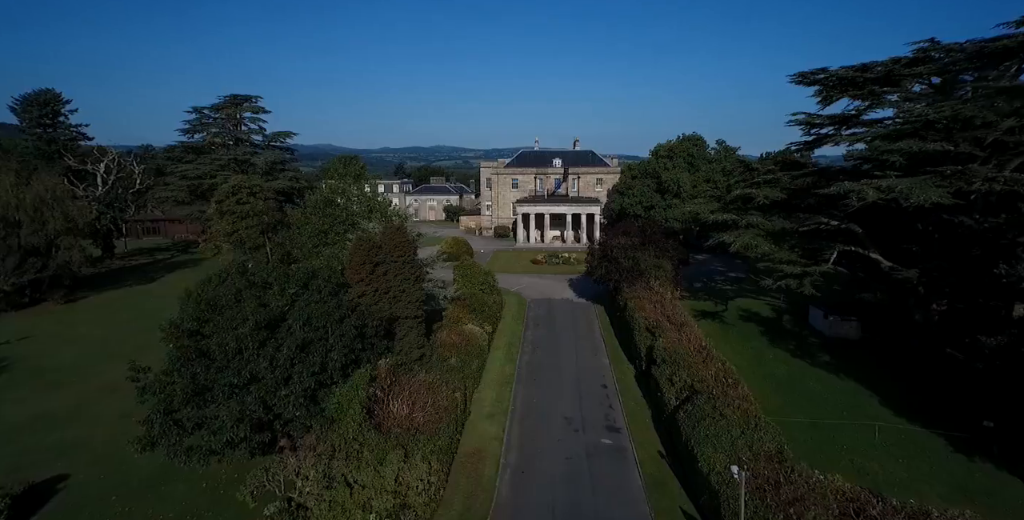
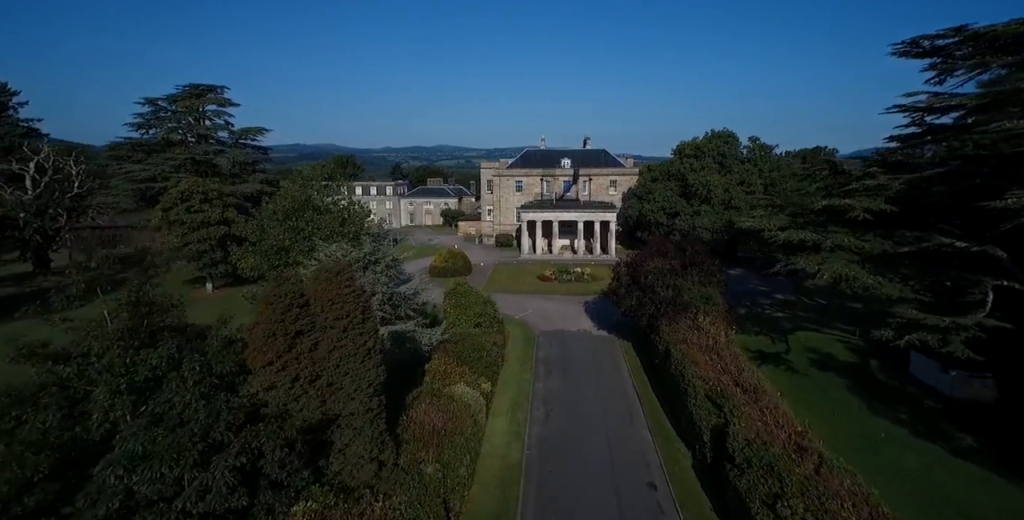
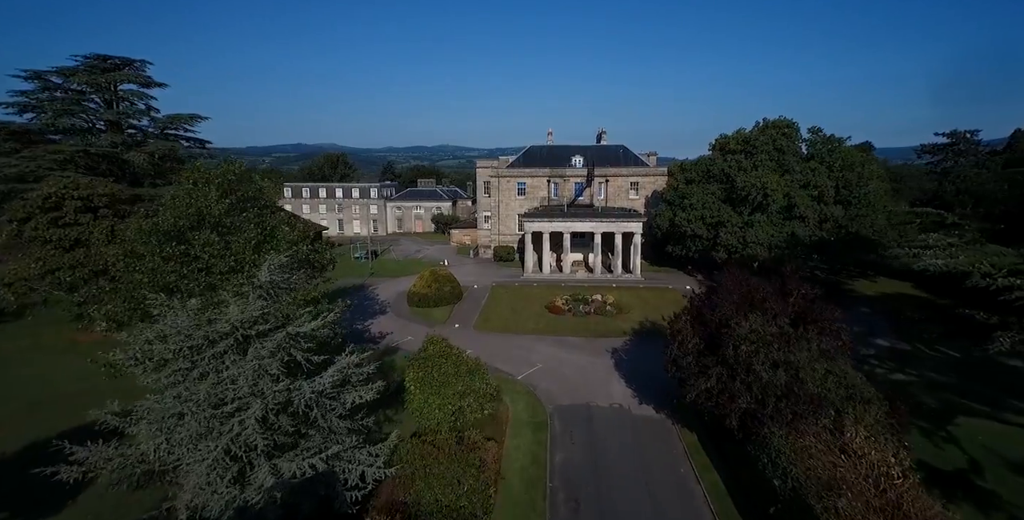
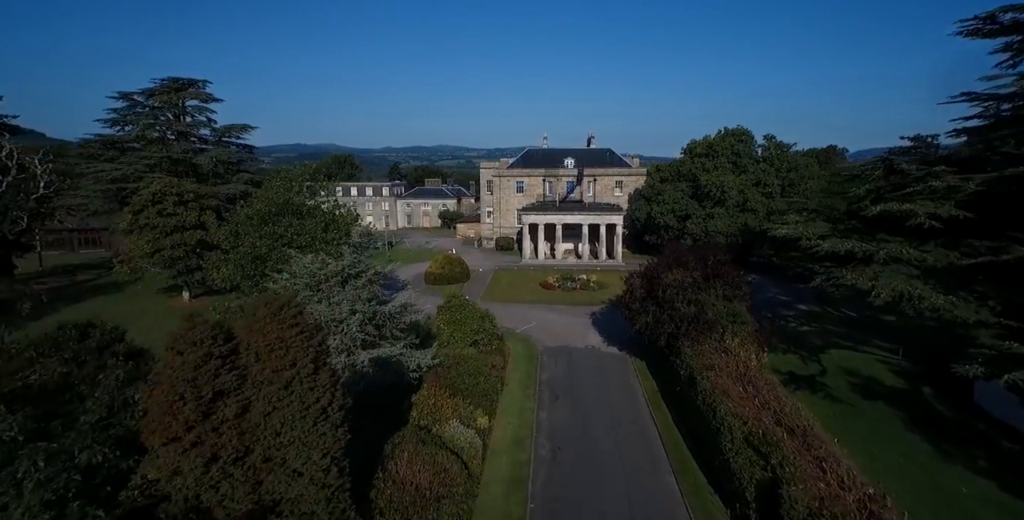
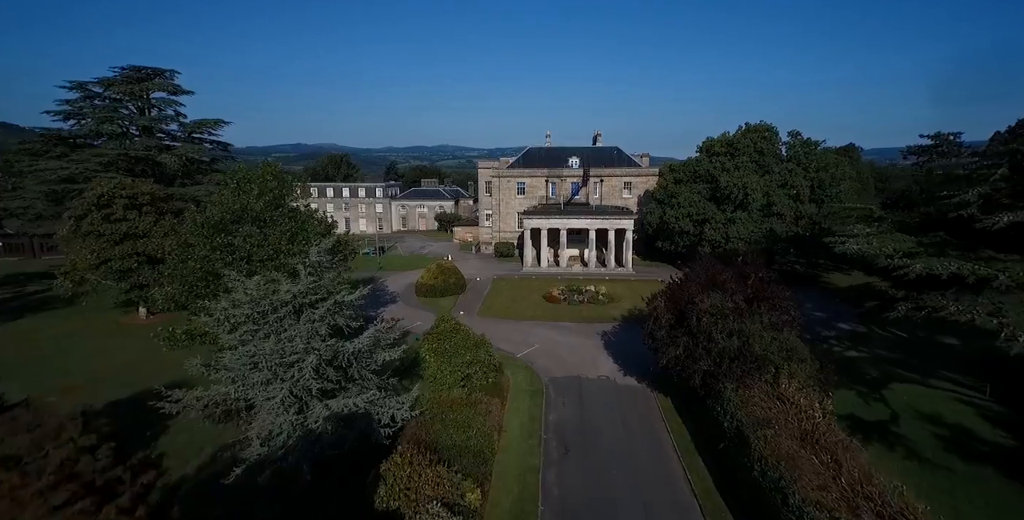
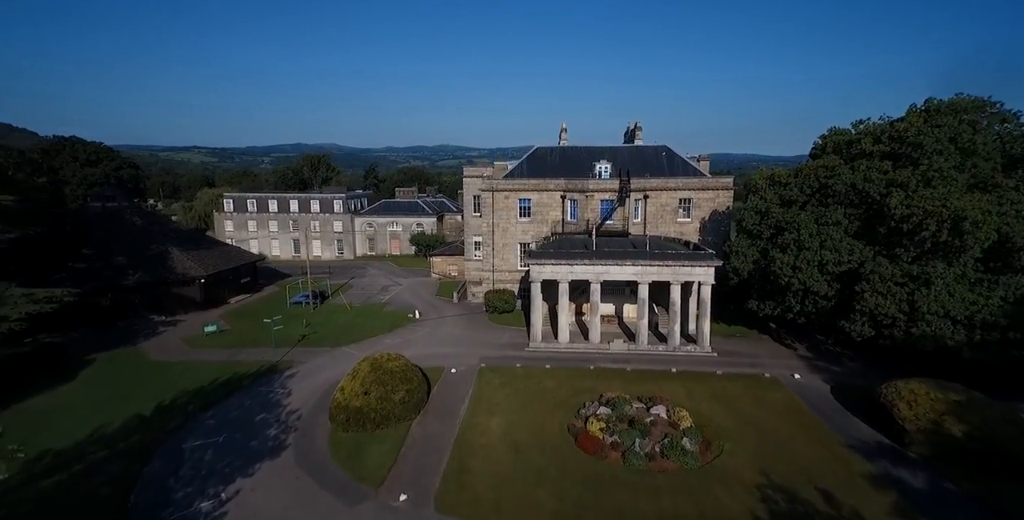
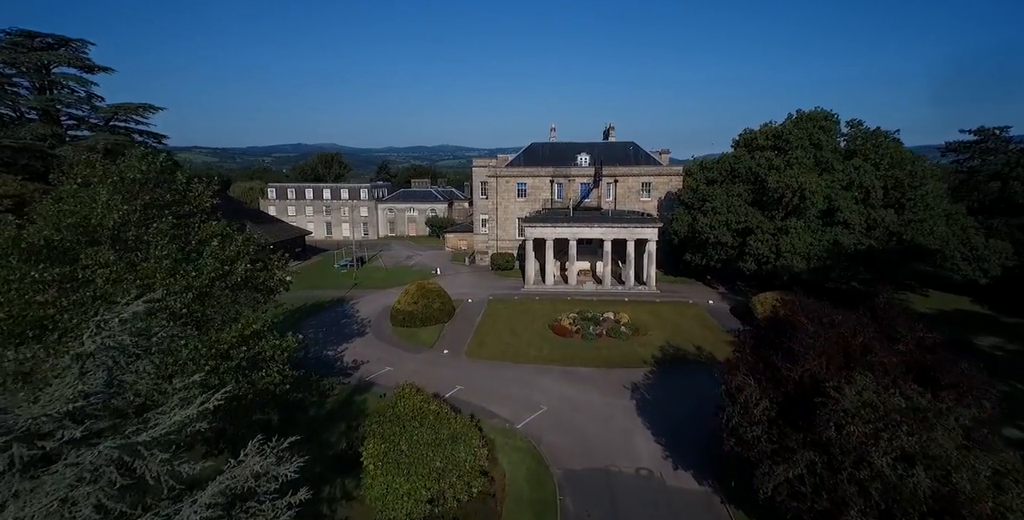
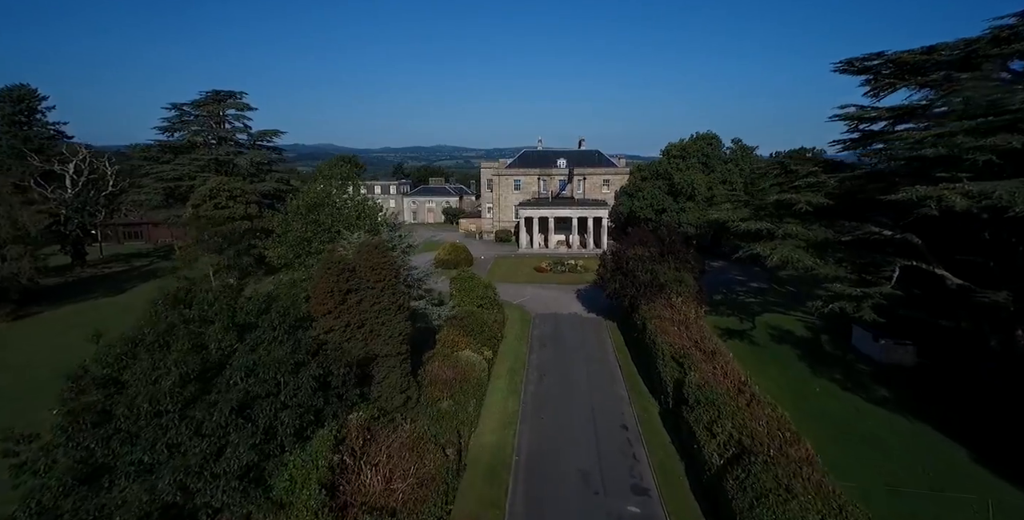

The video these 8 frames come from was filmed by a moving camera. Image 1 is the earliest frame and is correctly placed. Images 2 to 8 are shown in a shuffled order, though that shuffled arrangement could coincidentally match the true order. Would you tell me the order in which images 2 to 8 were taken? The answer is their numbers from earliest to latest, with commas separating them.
8, 2, 4, 5, 3, 7, 6
